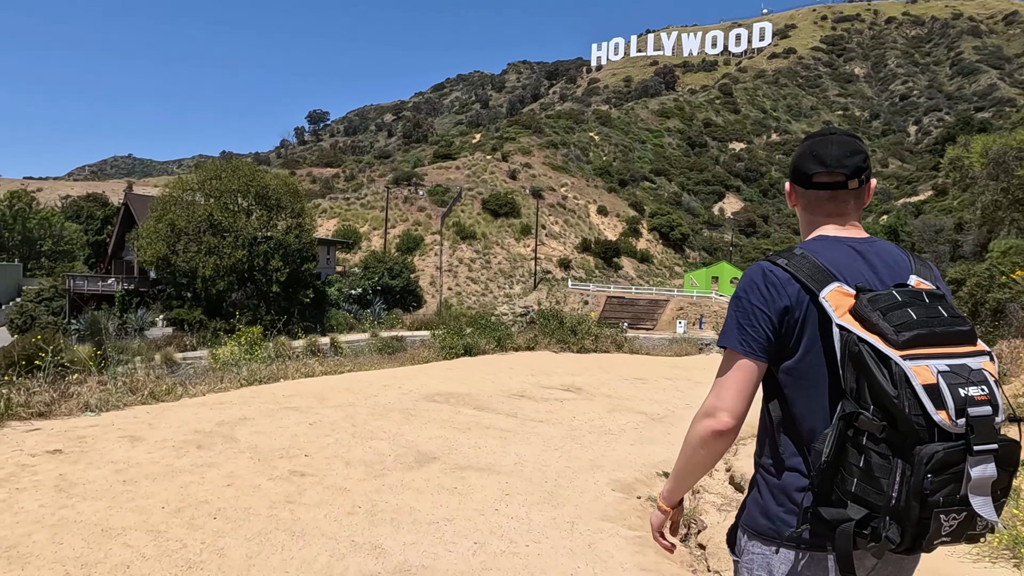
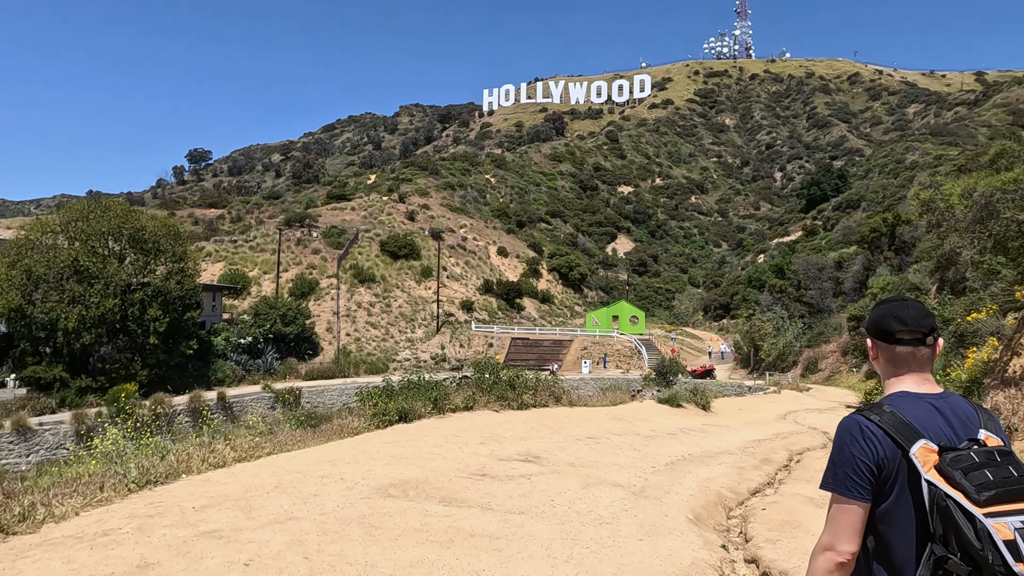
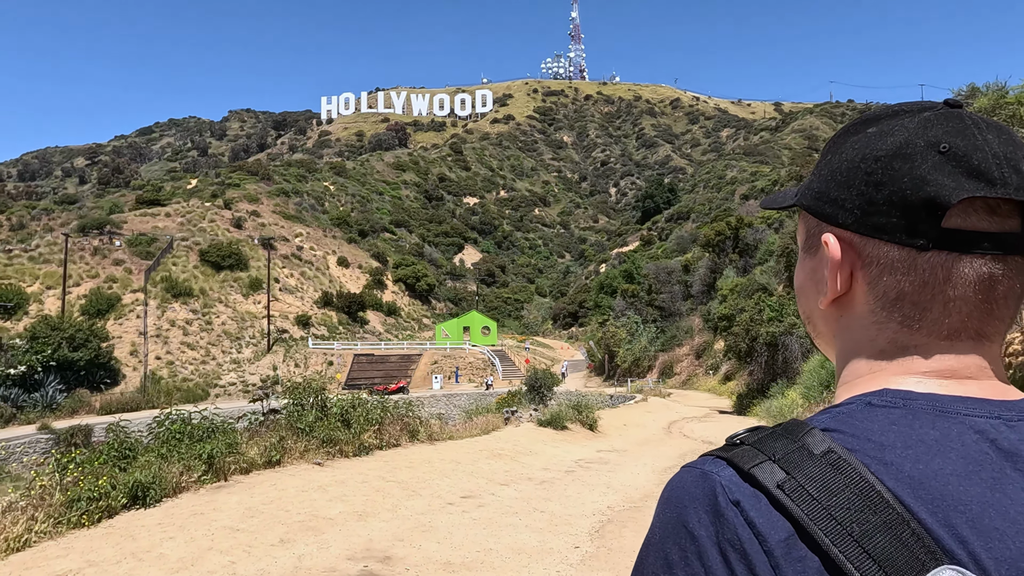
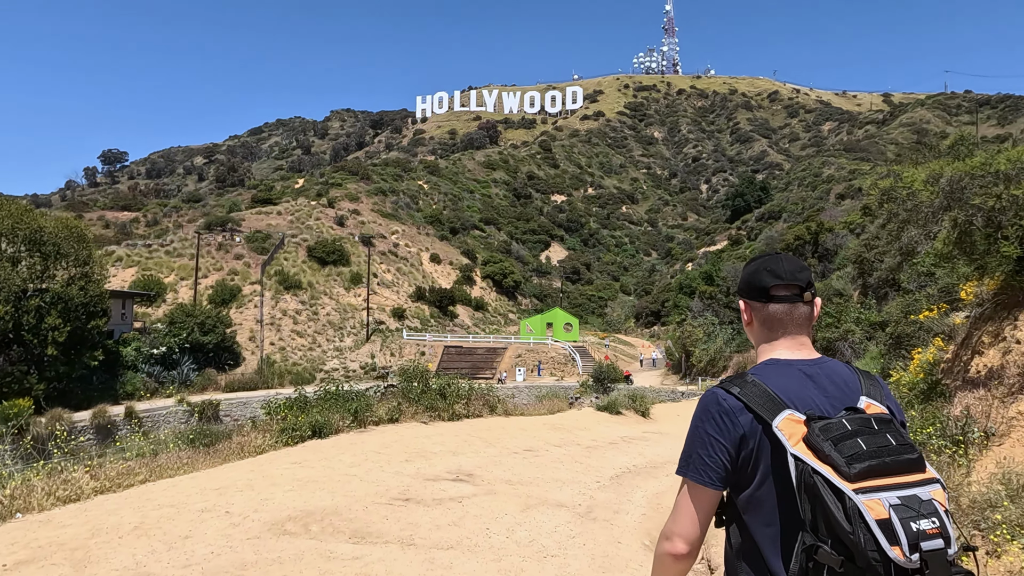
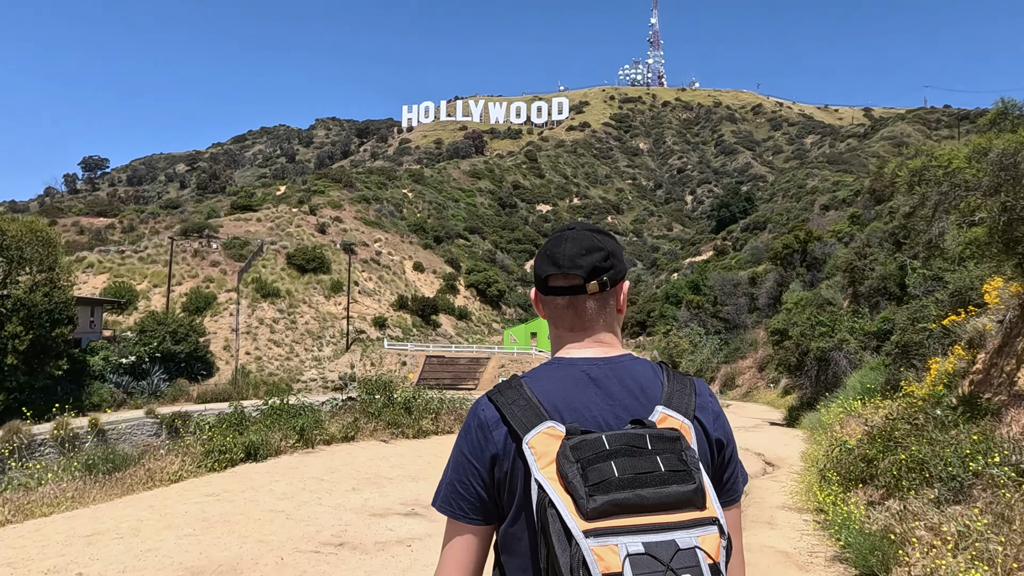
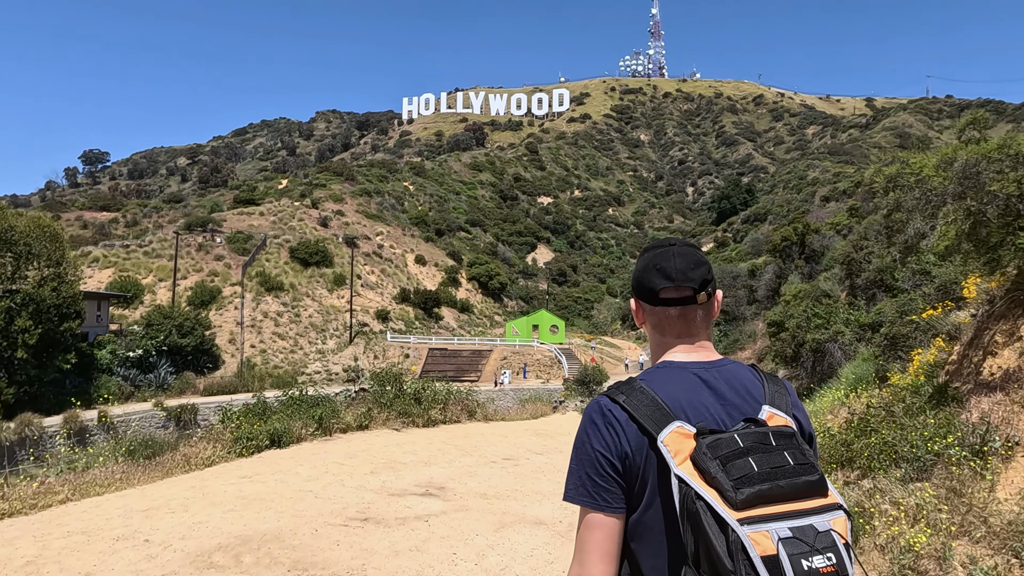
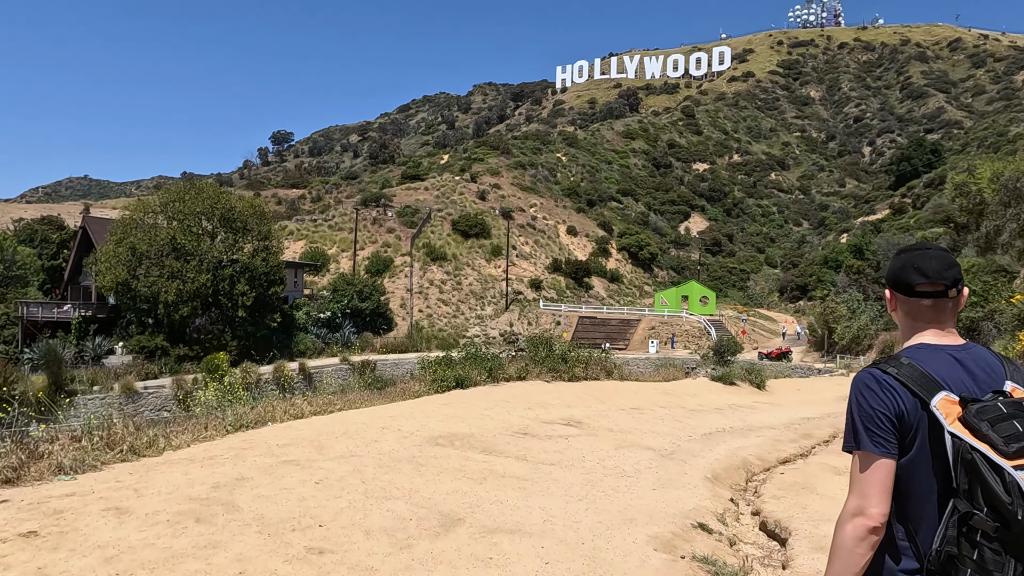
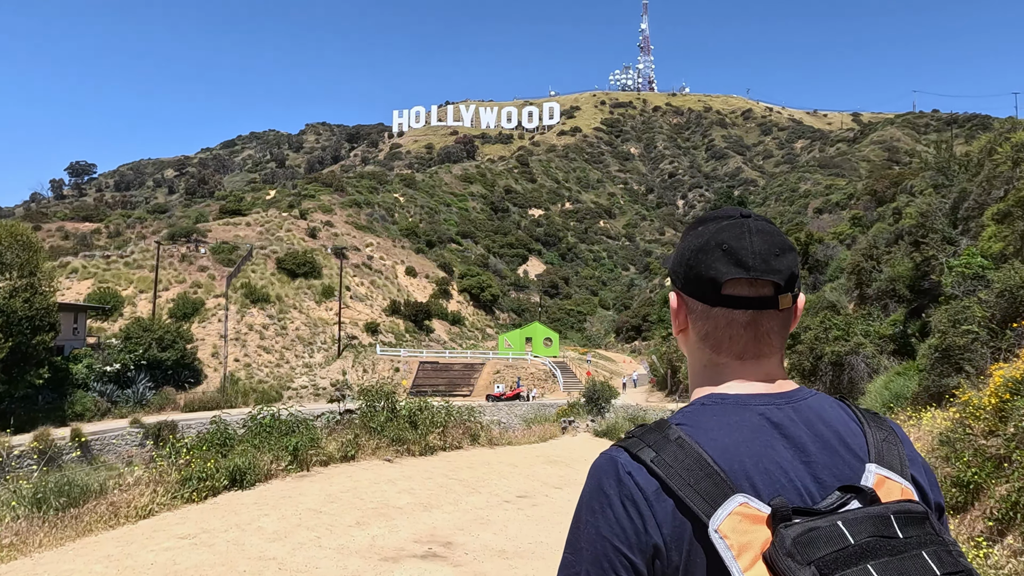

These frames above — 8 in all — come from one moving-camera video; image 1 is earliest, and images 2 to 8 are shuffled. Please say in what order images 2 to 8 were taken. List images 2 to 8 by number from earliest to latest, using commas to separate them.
7, 2, 4, 6, 5, 8, 3
